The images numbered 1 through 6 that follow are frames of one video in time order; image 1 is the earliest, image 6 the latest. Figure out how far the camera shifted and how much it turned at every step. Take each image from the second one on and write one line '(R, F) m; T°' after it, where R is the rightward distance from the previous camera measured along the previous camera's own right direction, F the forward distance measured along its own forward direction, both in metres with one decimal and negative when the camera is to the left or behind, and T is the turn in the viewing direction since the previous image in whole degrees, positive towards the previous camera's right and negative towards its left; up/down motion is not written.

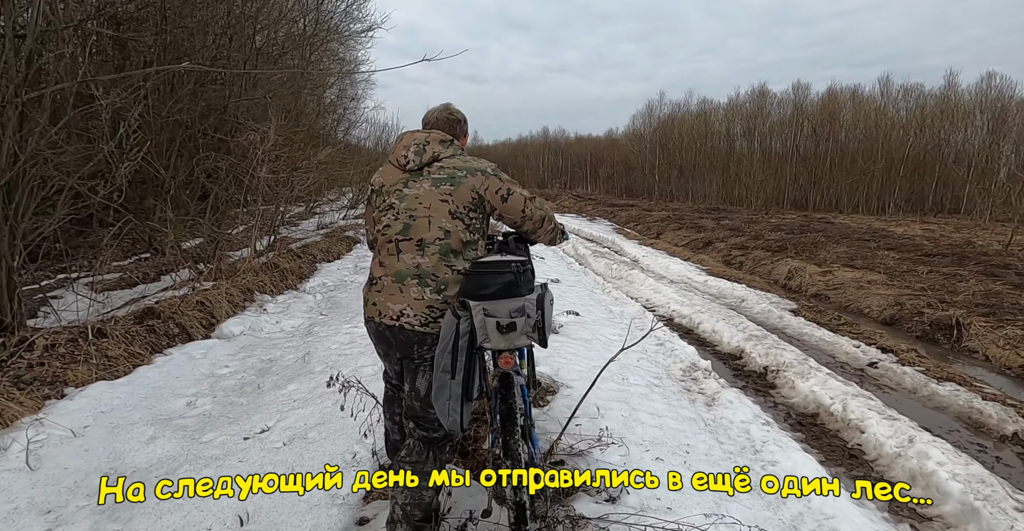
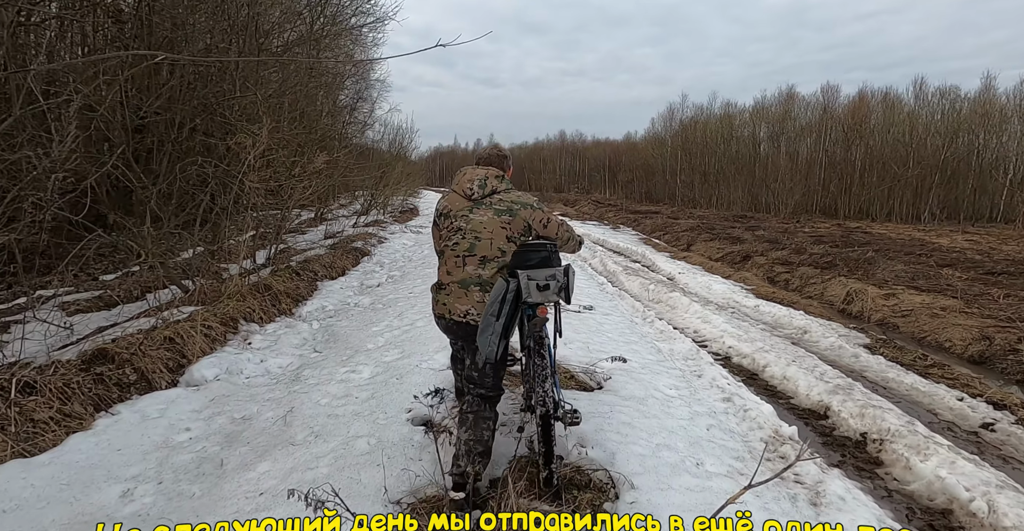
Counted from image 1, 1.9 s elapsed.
(-0.2, +1.1) m; -1°
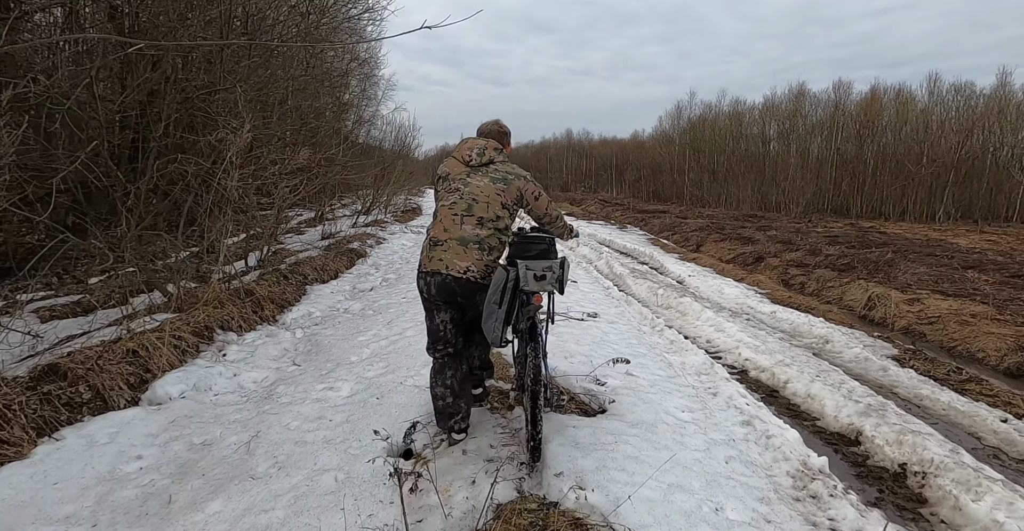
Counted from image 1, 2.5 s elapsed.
(+0.1, +0.5) m; -1°
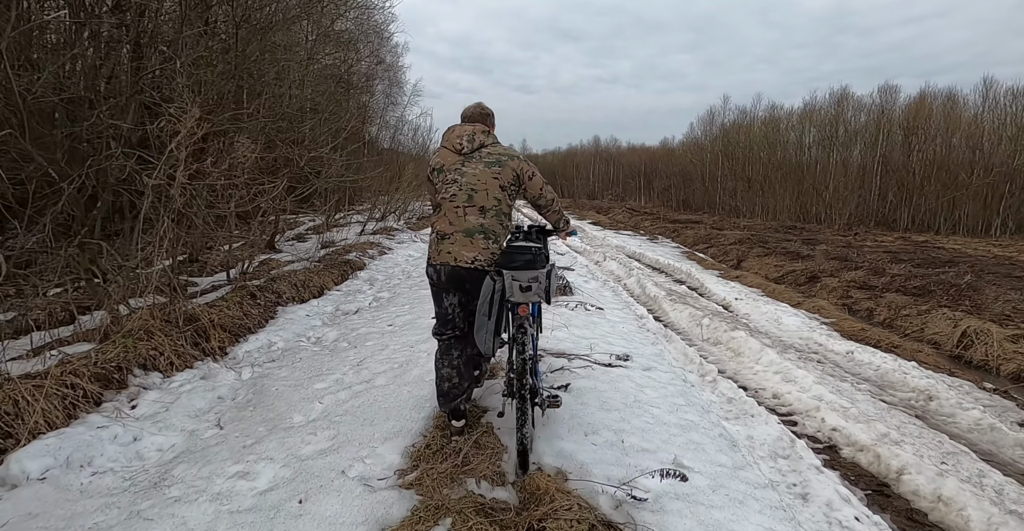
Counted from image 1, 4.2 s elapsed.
(+0.2, +1.4) m; -3°
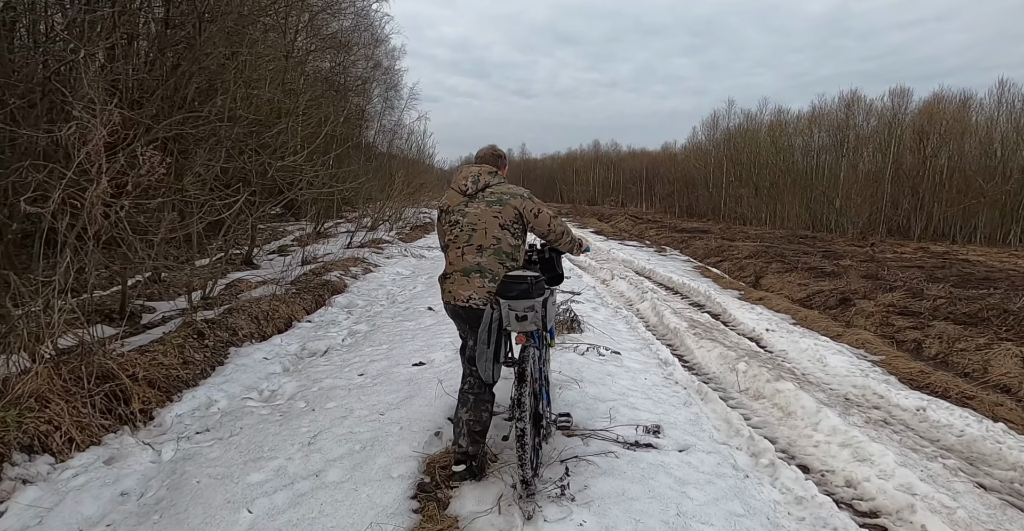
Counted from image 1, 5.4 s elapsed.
(0.0, +1.1) m; 0°
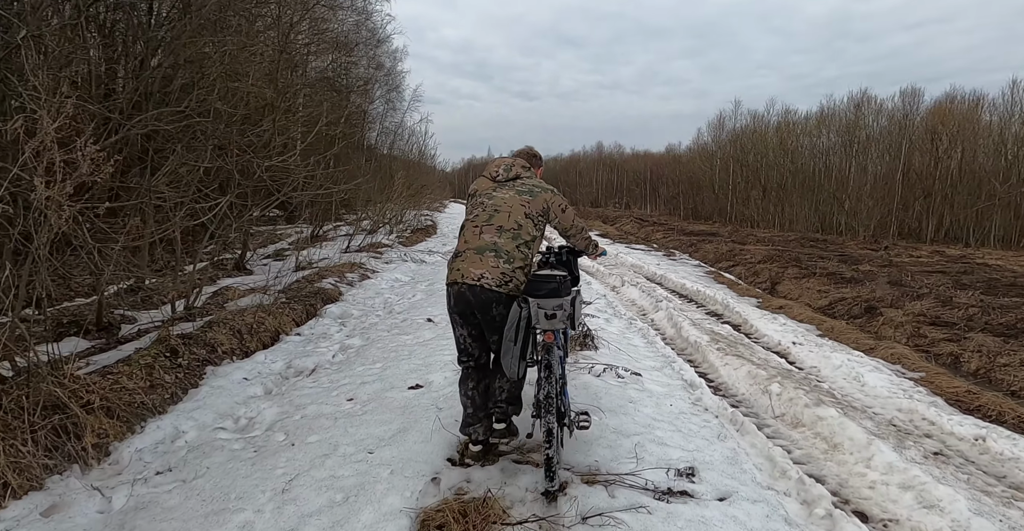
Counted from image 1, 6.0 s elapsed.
(0.0, +0.6) m; 0°
